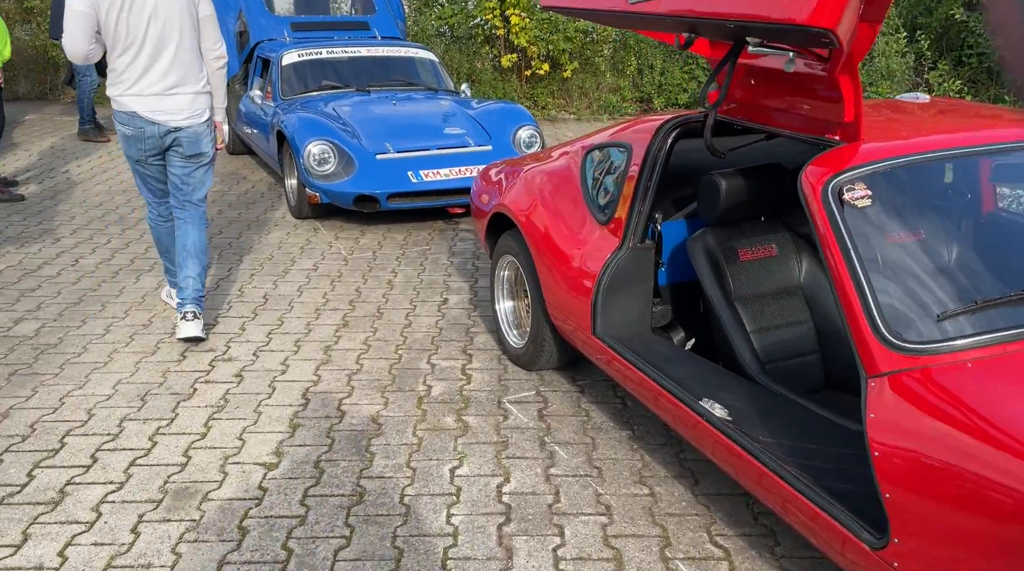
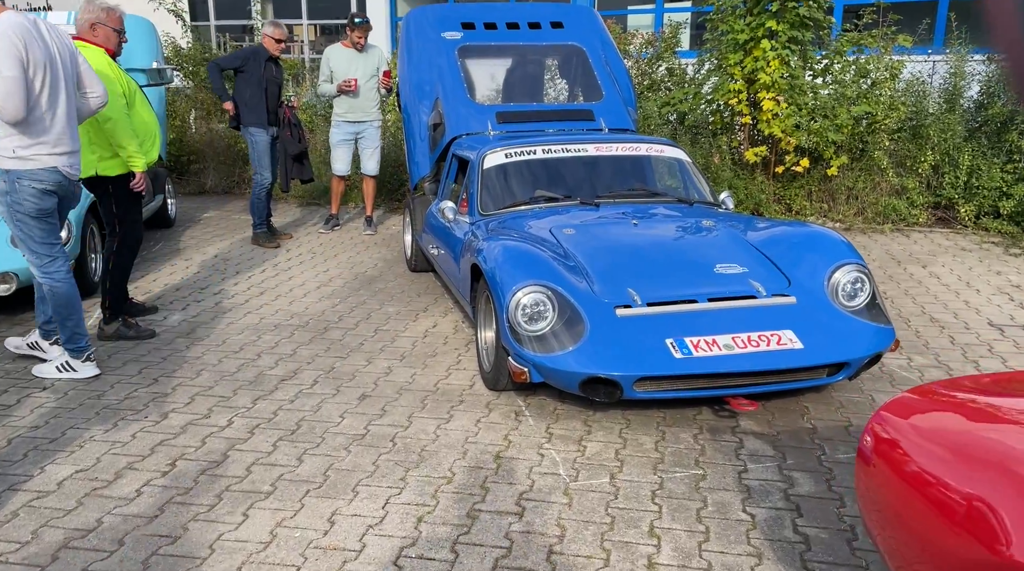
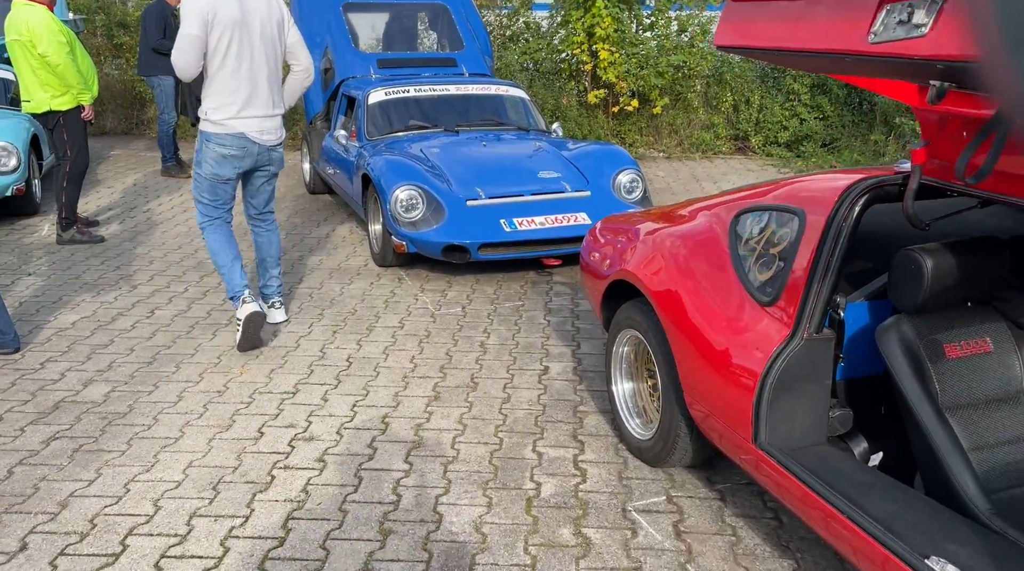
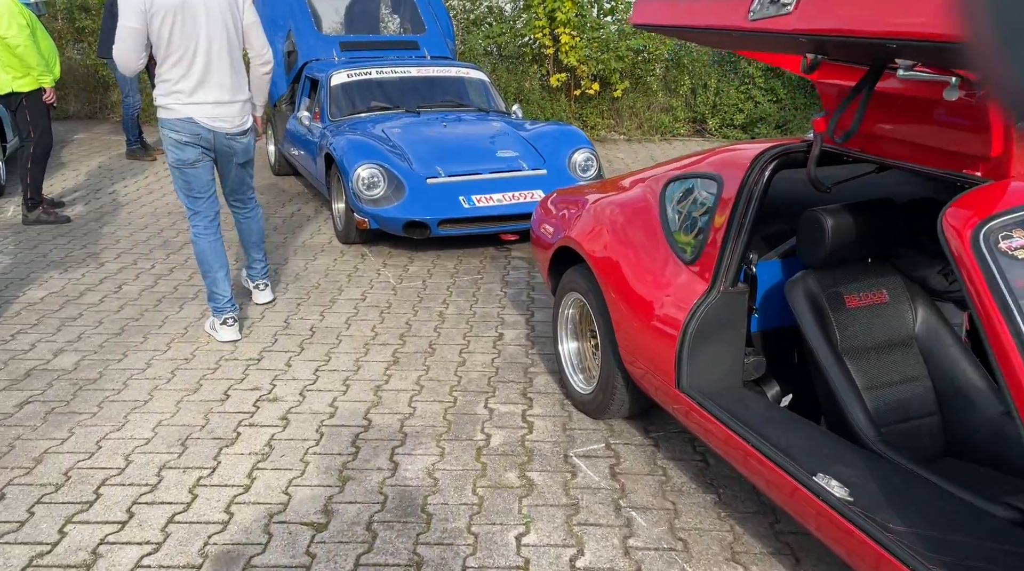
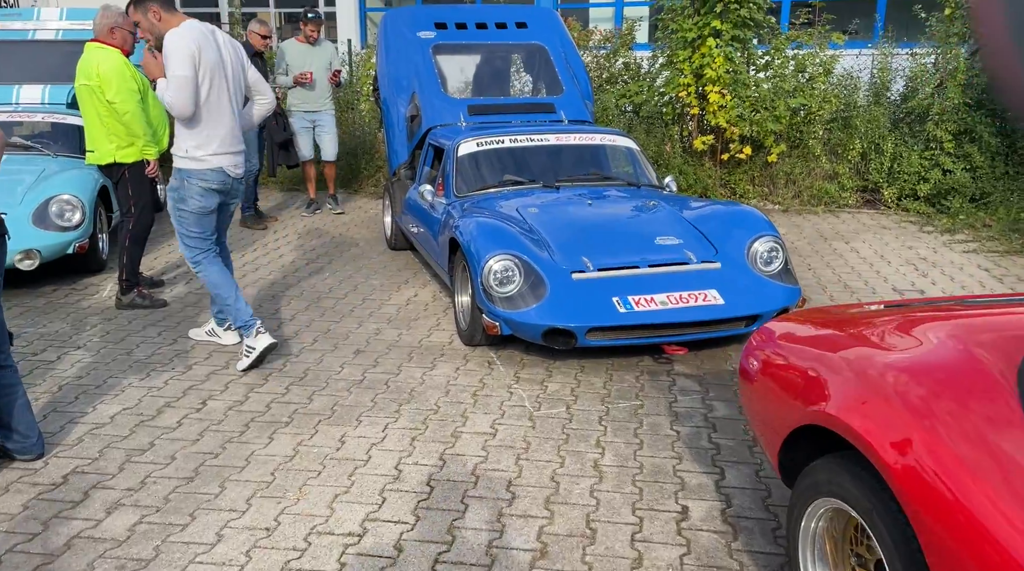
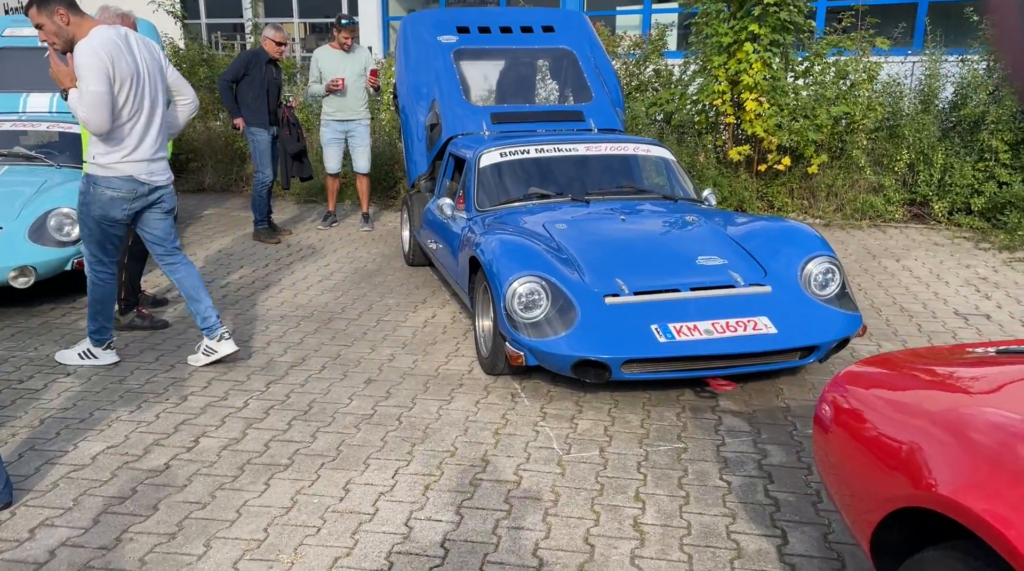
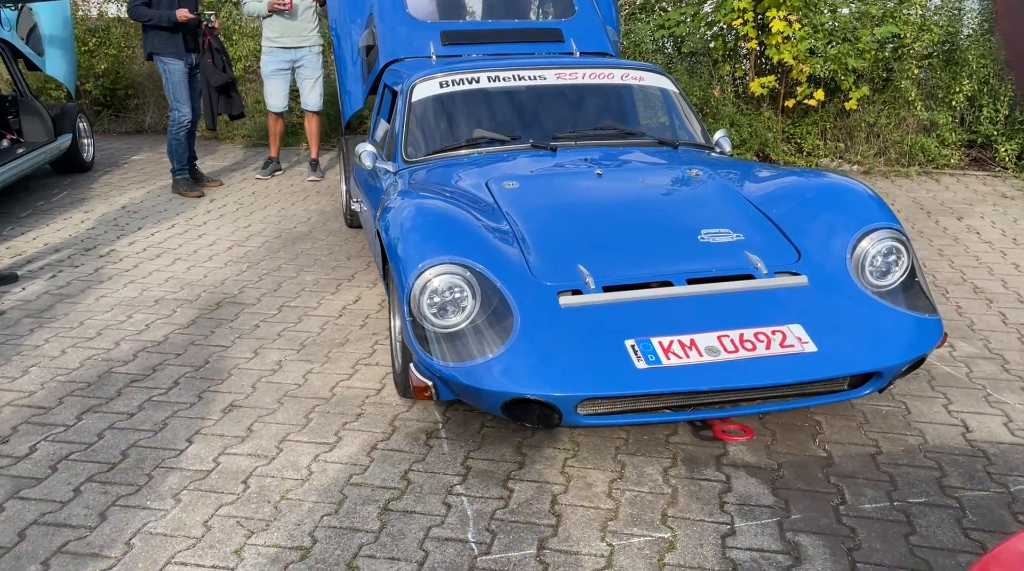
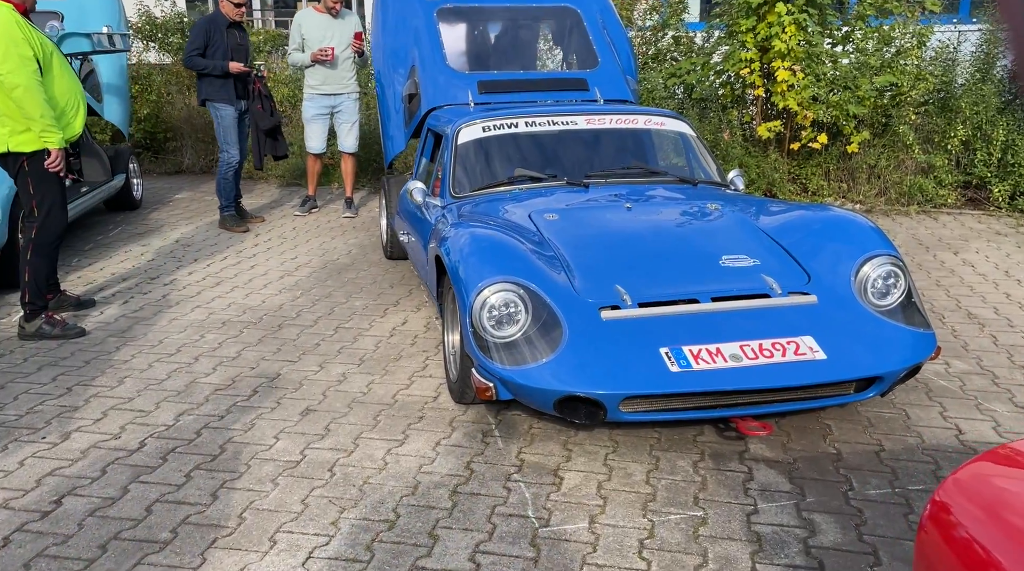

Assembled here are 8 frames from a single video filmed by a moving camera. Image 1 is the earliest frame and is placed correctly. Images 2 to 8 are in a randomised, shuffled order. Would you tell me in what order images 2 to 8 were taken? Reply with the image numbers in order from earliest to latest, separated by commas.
4, 3, 5, 6, 2, 8, 7
